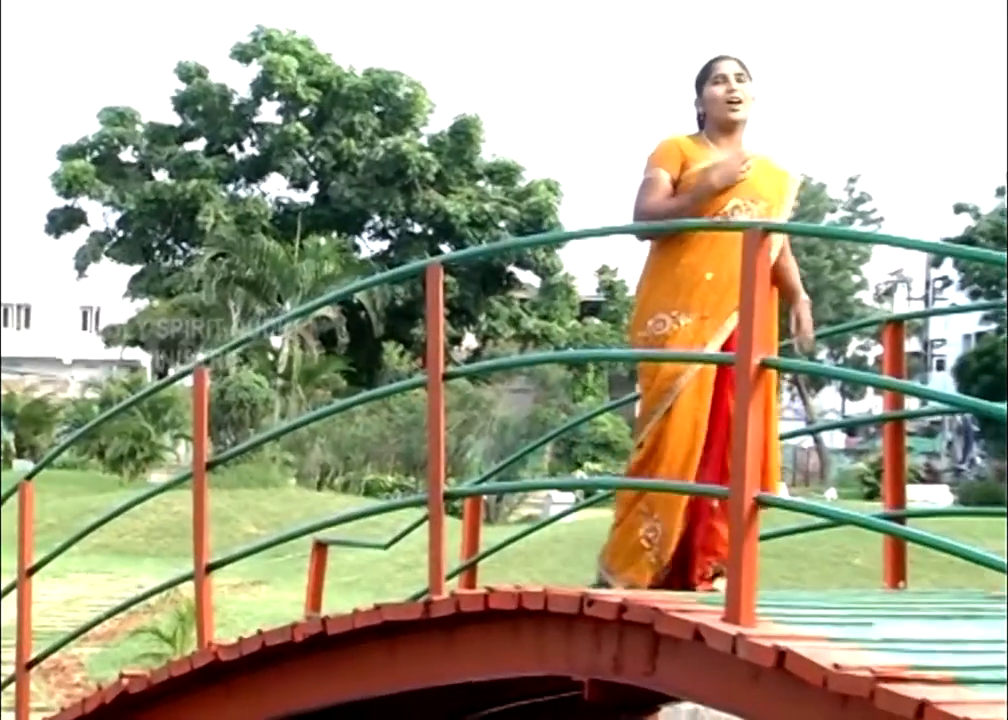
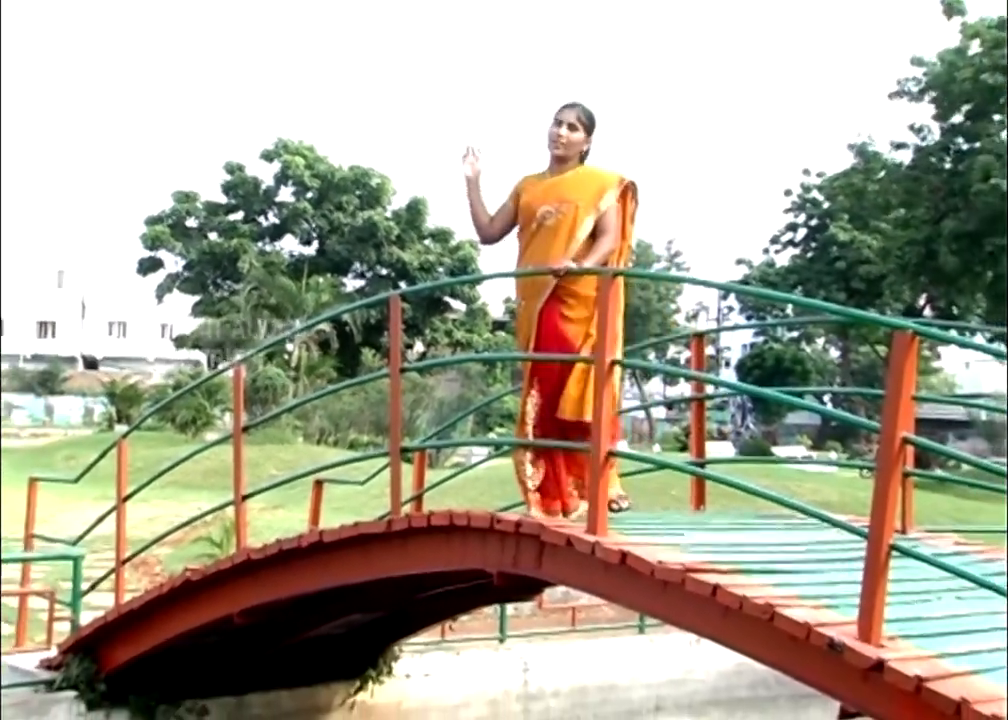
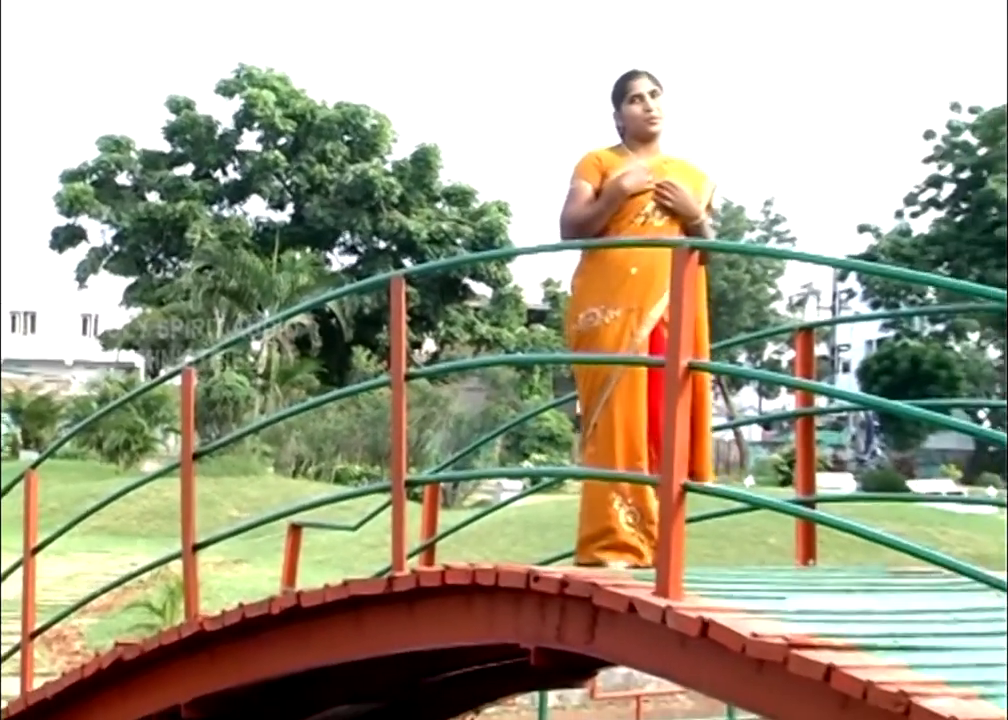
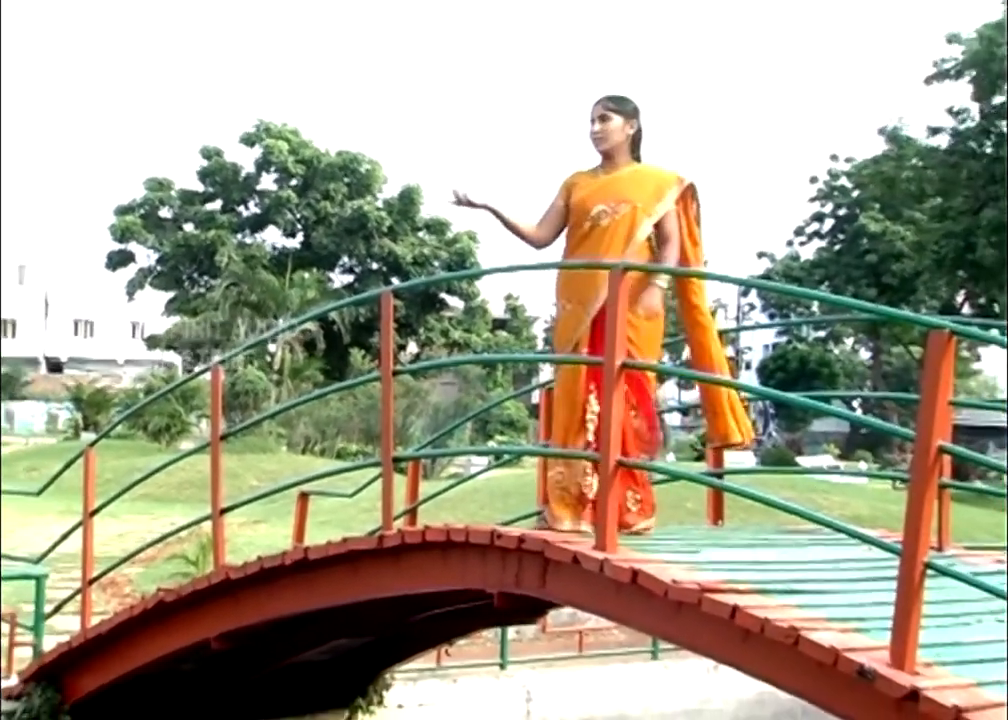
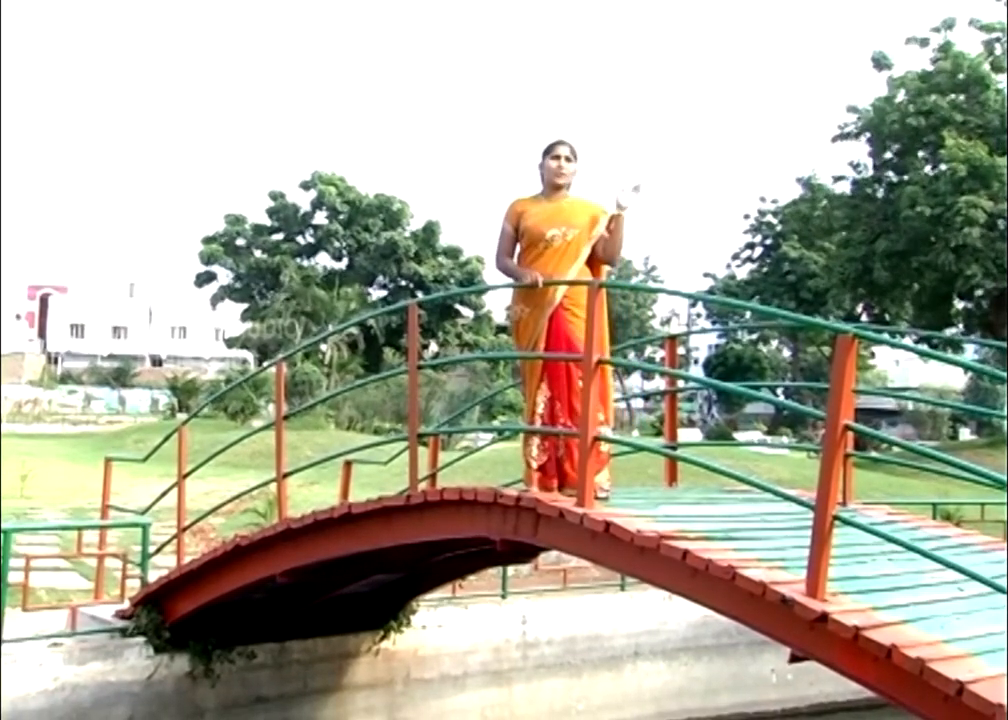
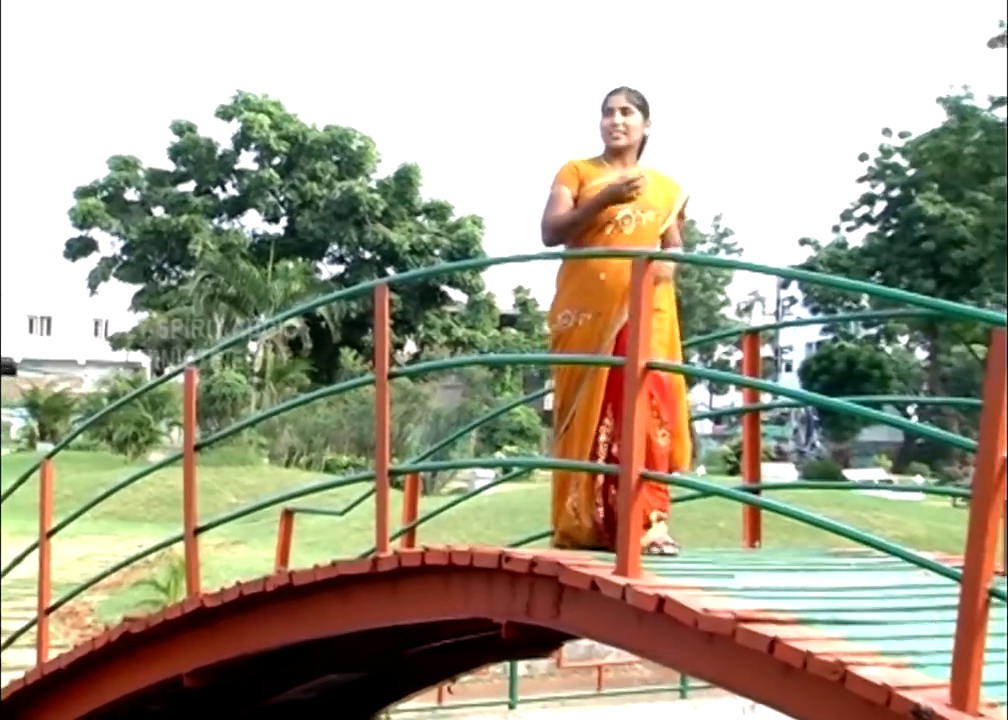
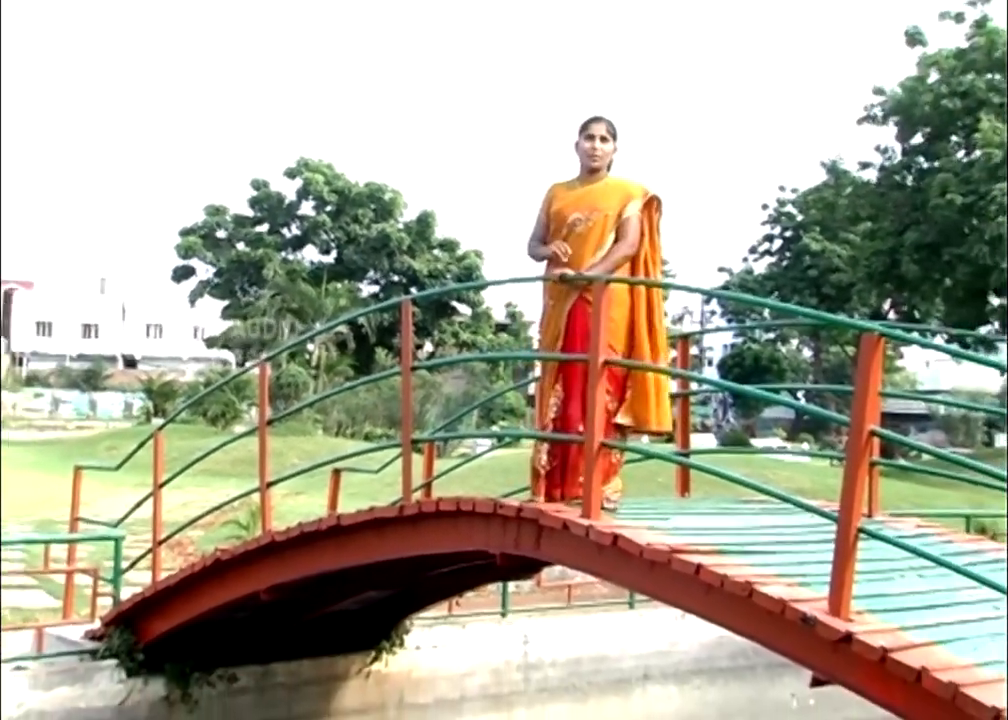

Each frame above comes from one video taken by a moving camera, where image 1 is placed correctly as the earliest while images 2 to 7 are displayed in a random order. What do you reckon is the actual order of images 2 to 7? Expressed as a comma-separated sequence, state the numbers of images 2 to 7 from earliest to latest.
3, 6, 4, 2, 7, 5
